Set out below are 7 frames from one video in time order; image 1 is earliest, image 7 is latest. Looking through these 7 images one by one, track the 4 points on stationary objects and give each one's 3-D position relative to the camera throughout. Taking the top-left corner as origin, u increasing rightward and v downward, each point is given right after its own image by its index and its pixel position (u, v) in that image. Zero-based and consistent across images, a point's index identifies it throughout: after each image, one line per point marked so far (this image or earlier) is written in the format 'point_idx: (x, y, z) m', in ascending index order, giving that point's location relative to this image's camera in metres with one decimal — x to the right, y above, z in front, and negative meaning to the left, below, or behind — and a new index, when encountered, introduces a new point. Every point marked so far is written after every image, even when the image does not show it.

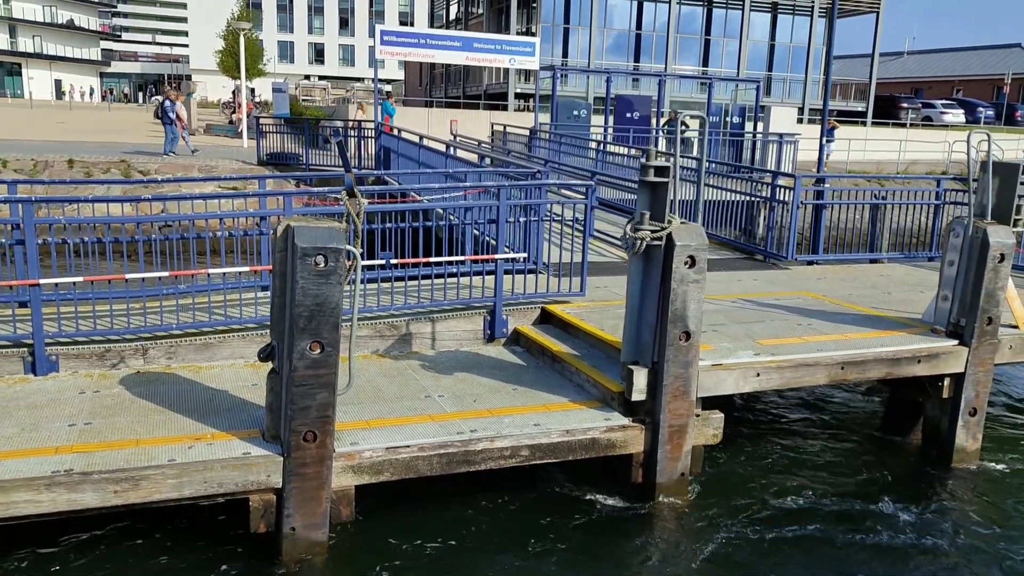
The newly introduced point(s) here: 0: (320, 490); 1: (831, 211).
0: (-1.2, -1.2, +5.1) m
1: (+4.4, +1.1, +11.5) m
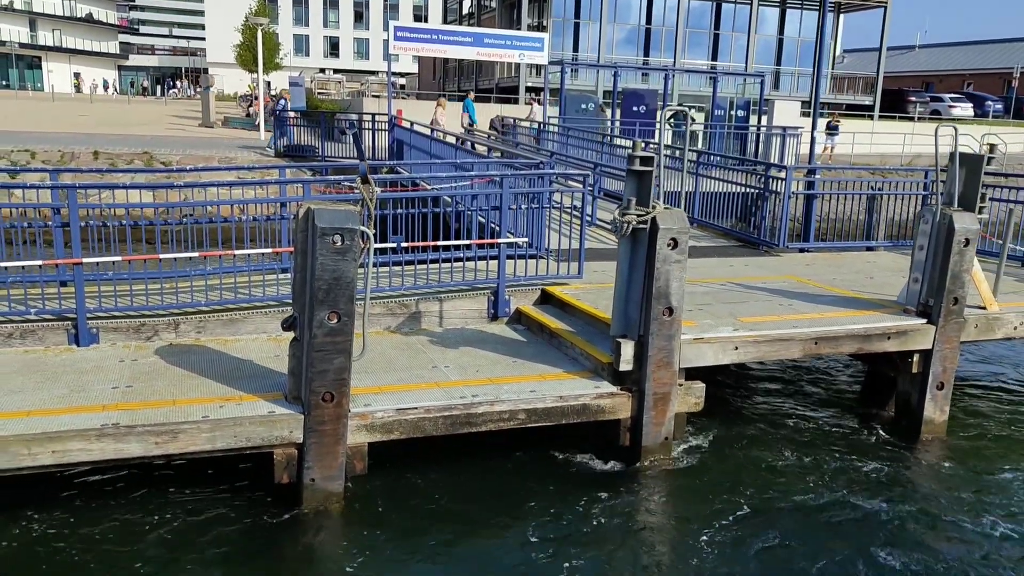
0: (-1.2, -1.1, +5.8) m
1: (+4.5, +1.3, +12.0) m
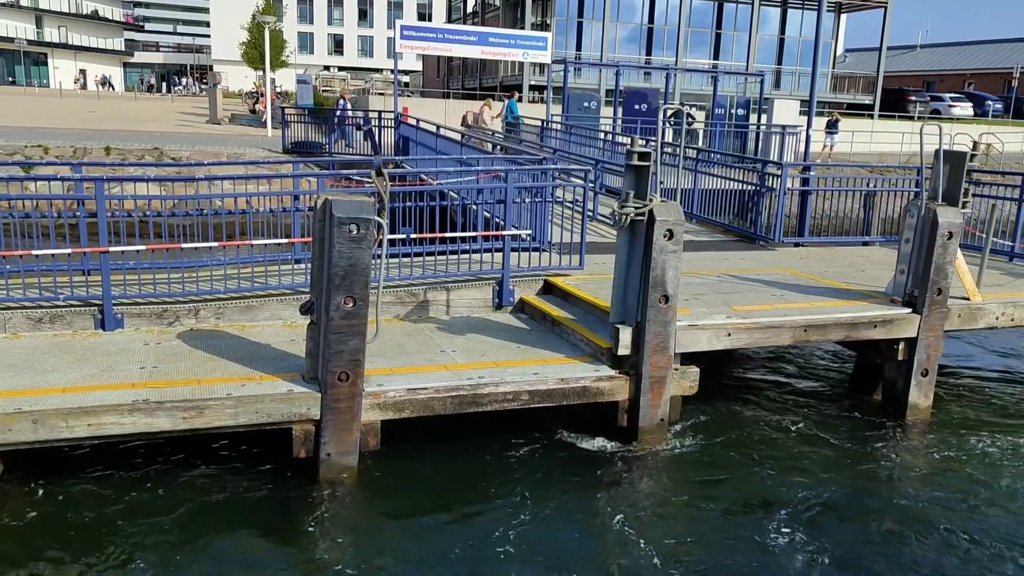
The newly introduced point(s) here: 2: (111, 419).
0: (-1.2, -1.0, +6.1) m
1: (+4.5, +1.4, +12.4) m
2: (-2.7, -0.9, +5.6) m
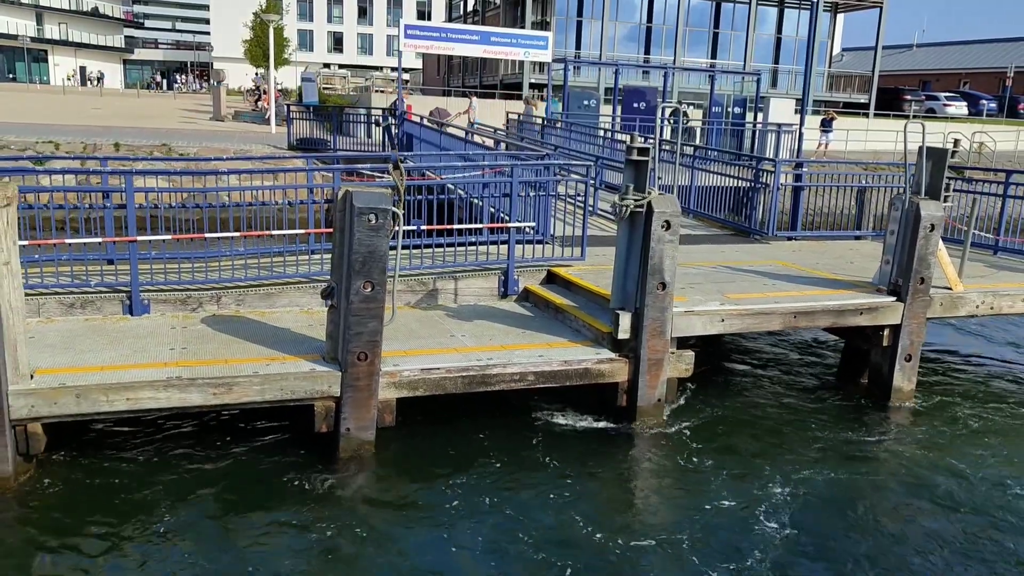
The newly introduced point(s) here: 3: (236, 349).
0: (-1.1, -0.9, +6.6) m
1: (+4.6, +1.5, +12.8) m
2: (-2.6, -0.8, +6.0) m
3: (-2.3, -0.5, +7.1) m
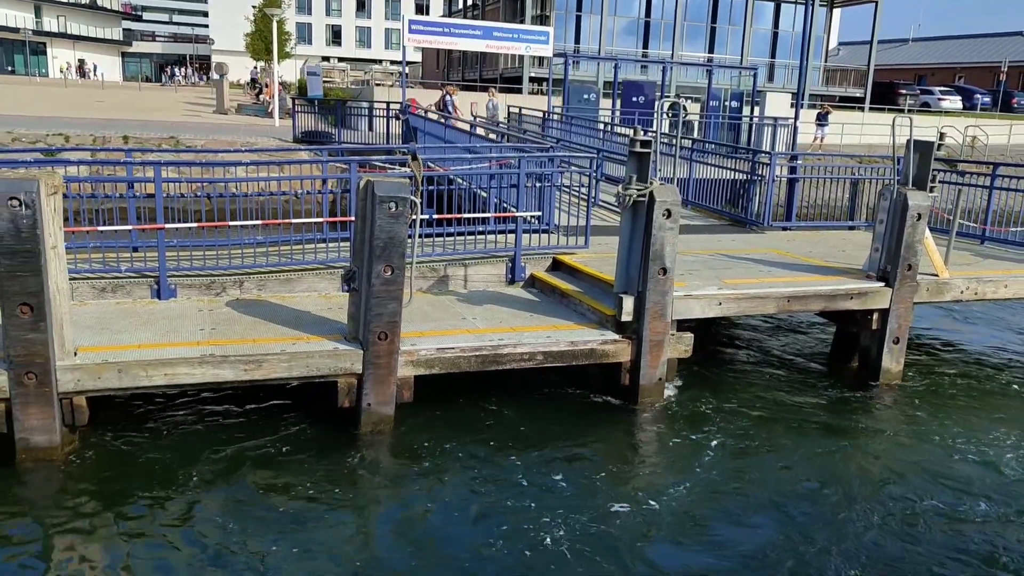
0: (-1.0, -0.7, +7.0) m
1: (+4.6, +1.7, +13.3) m
2: (-2.5, -0.6, +6.4) m
3: (-2.2, -0.4, +7.5) m
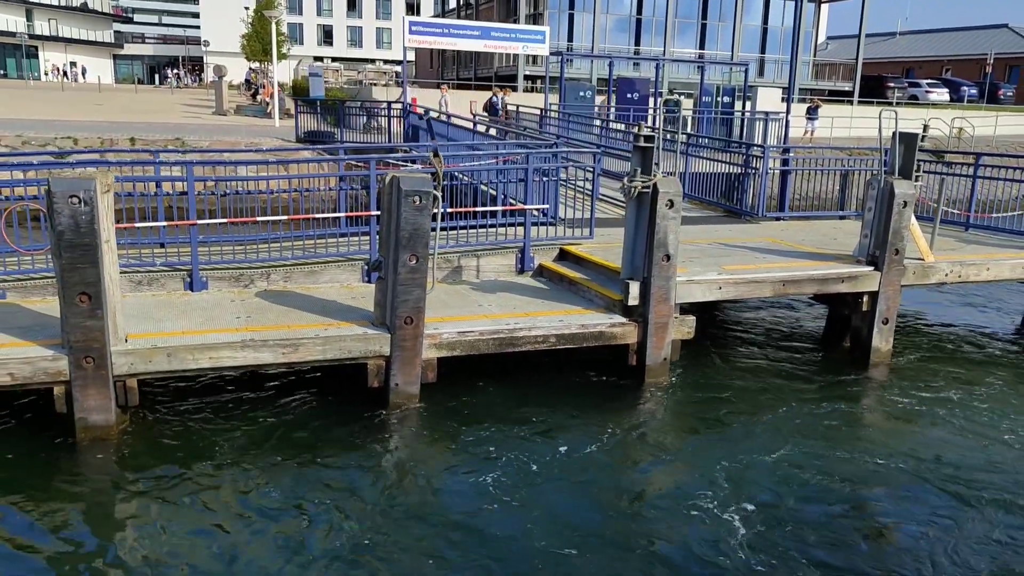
0: (-0.9, -0.6, +7.5) m
1: (+4.7, +1.9, +13.8) m
2: (-2.4, -0.5, +7.0) m
3: (-2.1, -0.3, +8.0) m
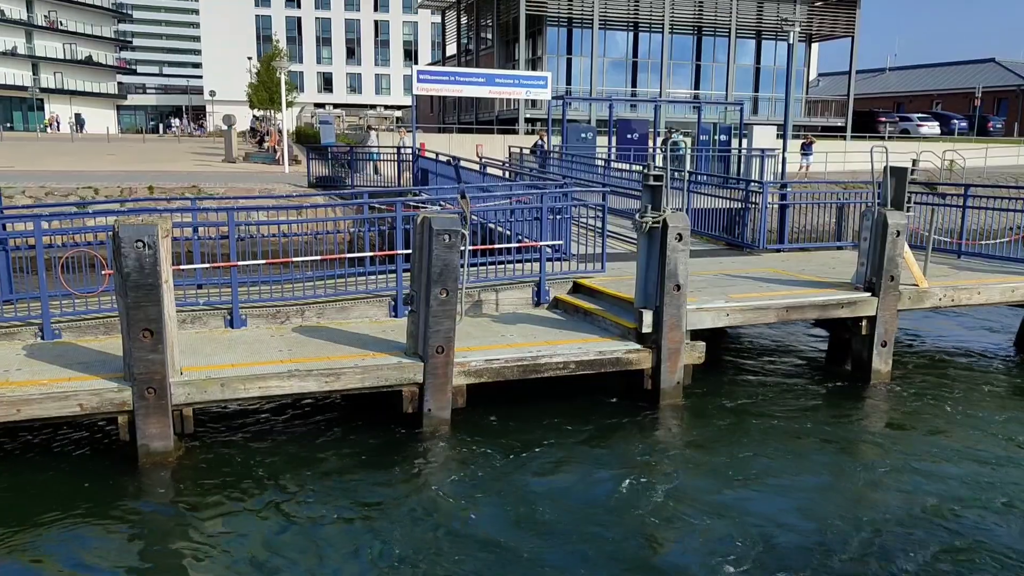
0: (-0.6, -0.9, +8.1) m
1: (+4.9, +1.4, +14.5) m
2: (-2.1, -0.9, +7.5) m
3: (-1.9, -0.6, +8.6) m
